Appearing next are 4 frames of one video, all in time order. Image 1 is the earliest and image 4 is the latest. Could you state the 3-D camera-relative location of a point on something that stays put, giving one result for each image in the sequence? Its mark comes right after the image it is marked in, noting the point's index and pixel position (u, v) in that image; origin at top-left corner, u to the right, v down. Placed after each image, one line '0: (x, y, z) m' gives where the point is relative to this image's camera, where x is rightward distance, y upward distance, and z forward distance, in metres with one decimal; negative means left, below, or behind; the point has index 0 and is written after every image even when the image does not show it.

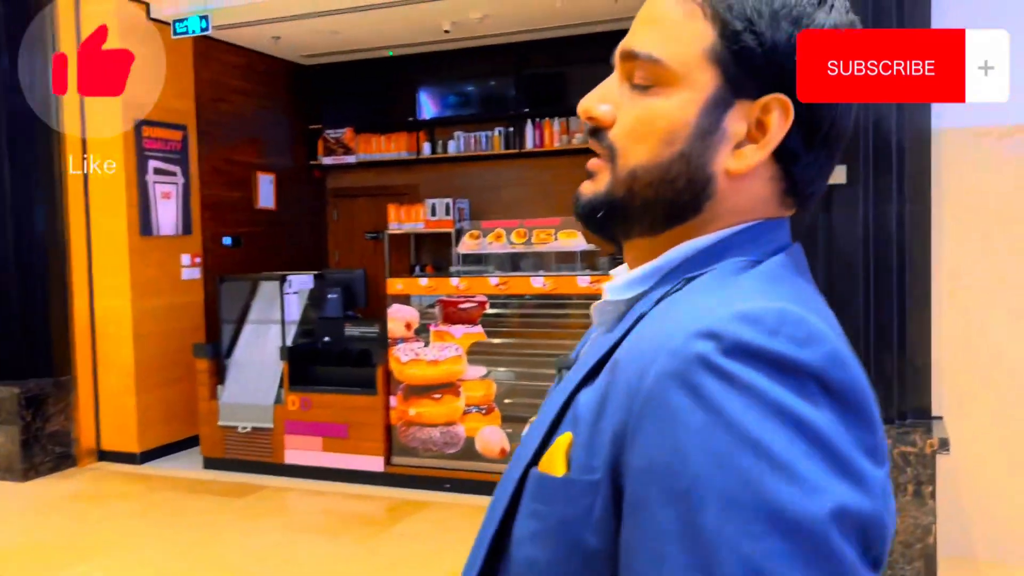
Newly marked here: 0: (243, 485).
0: (-1.4, -1.0, +4.3) m
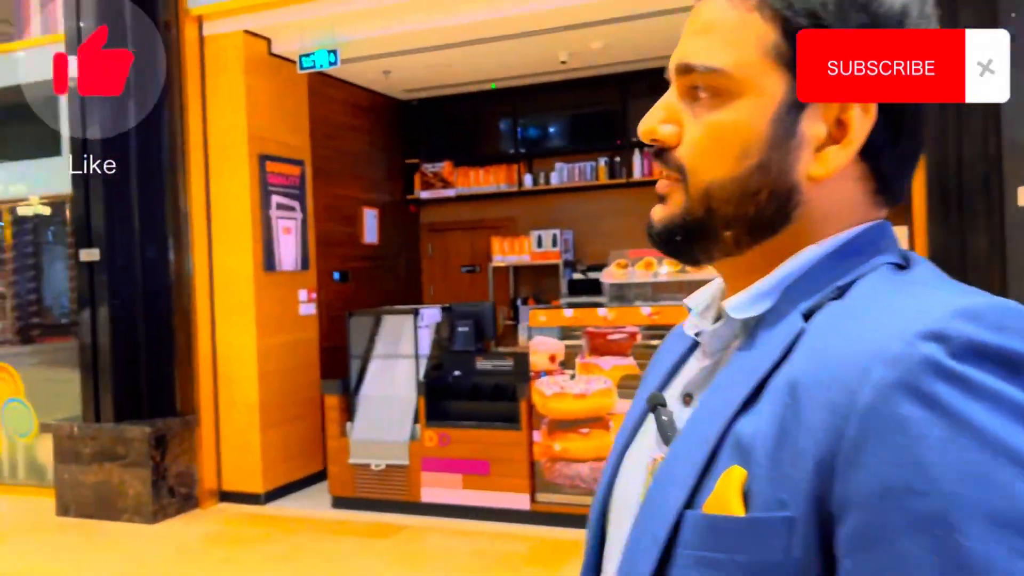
0: (-0.6, -1.2, +4.2) m
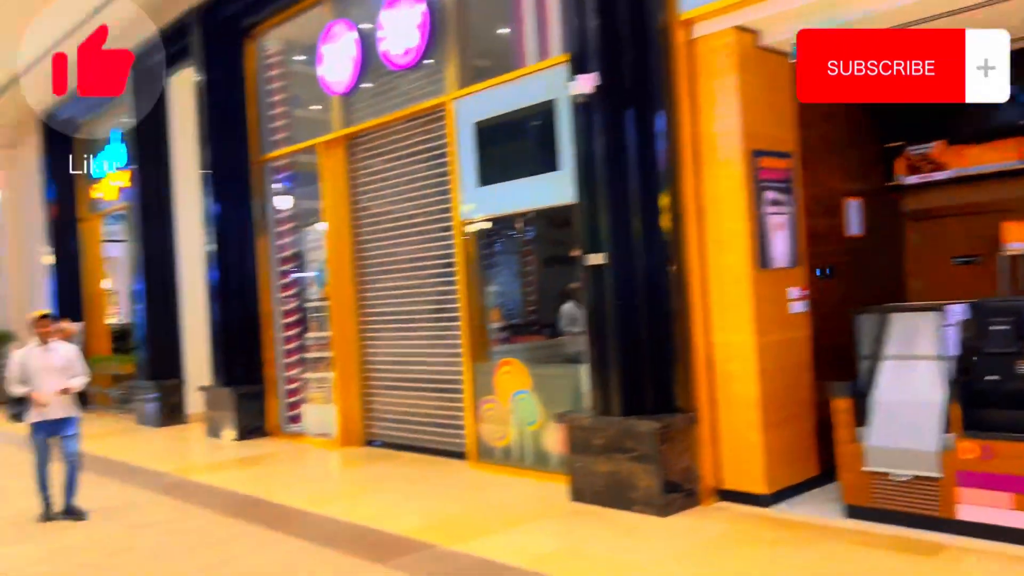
0: (+1.8, -1.1, +3.8) m
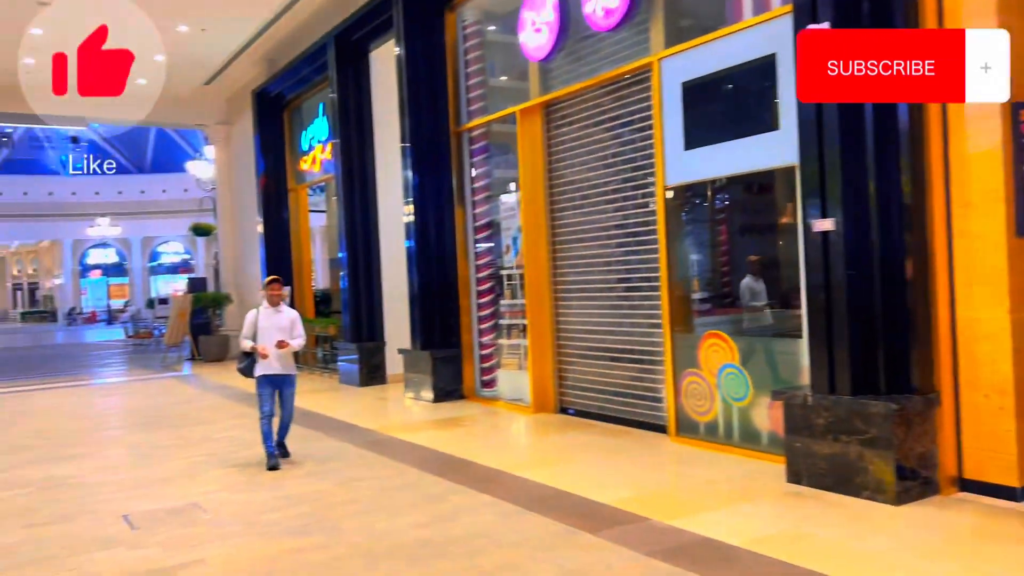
0: (+2.7, -1.0, +3.3) m
